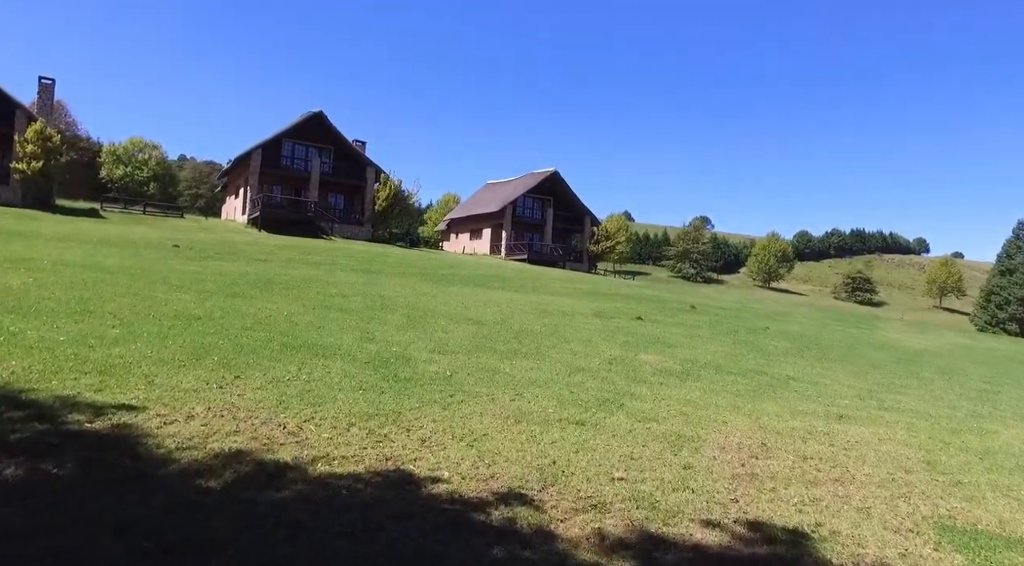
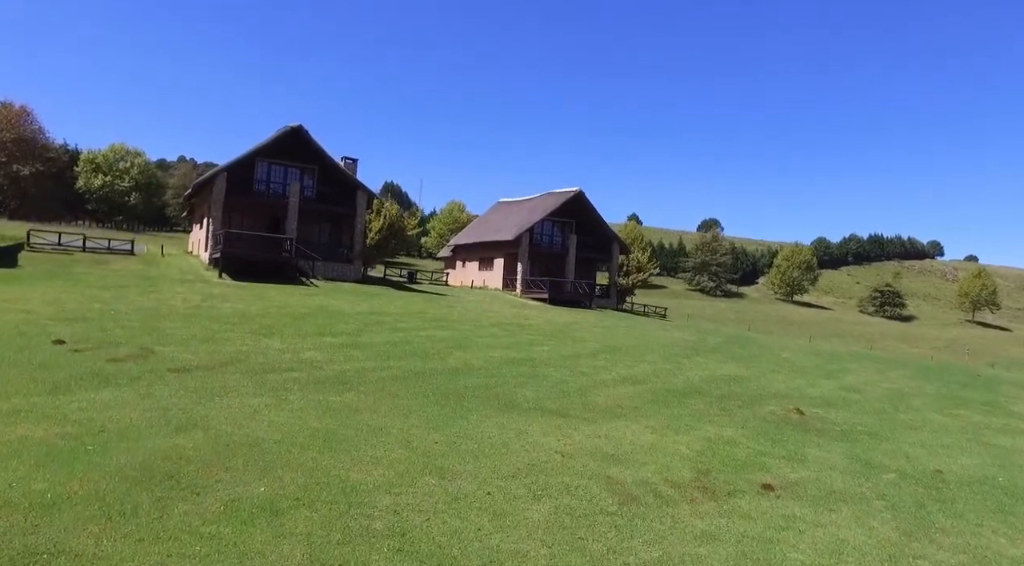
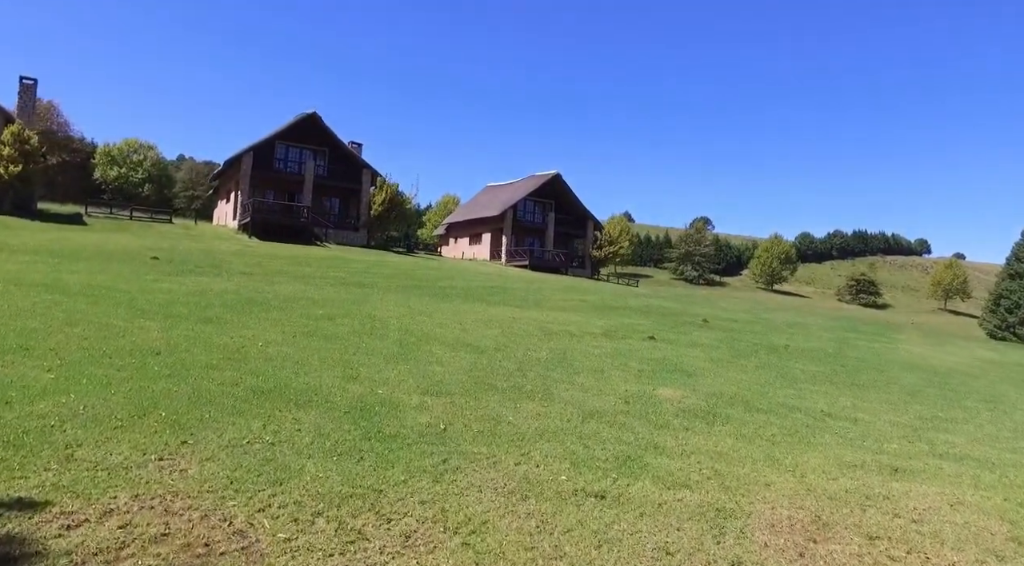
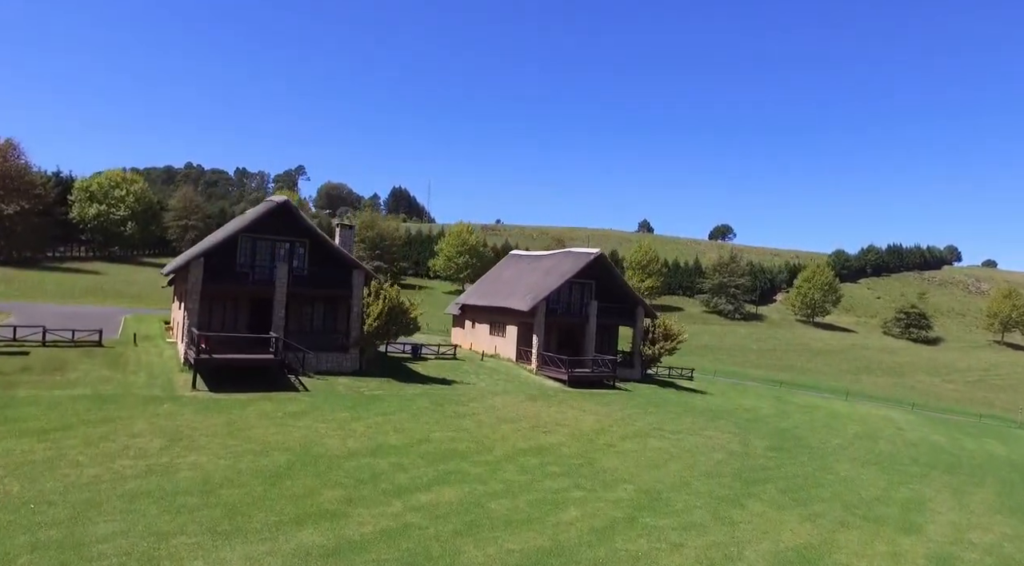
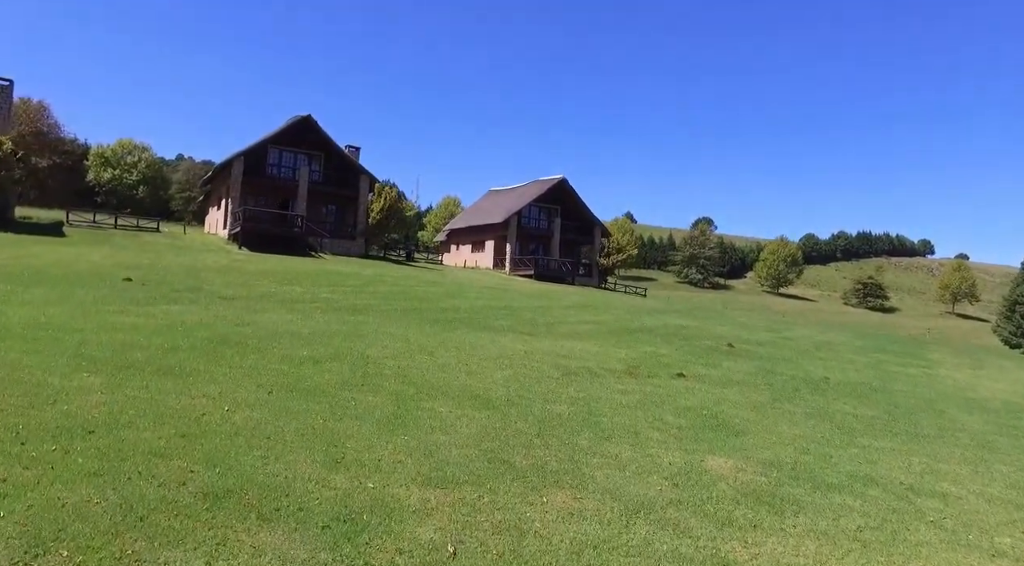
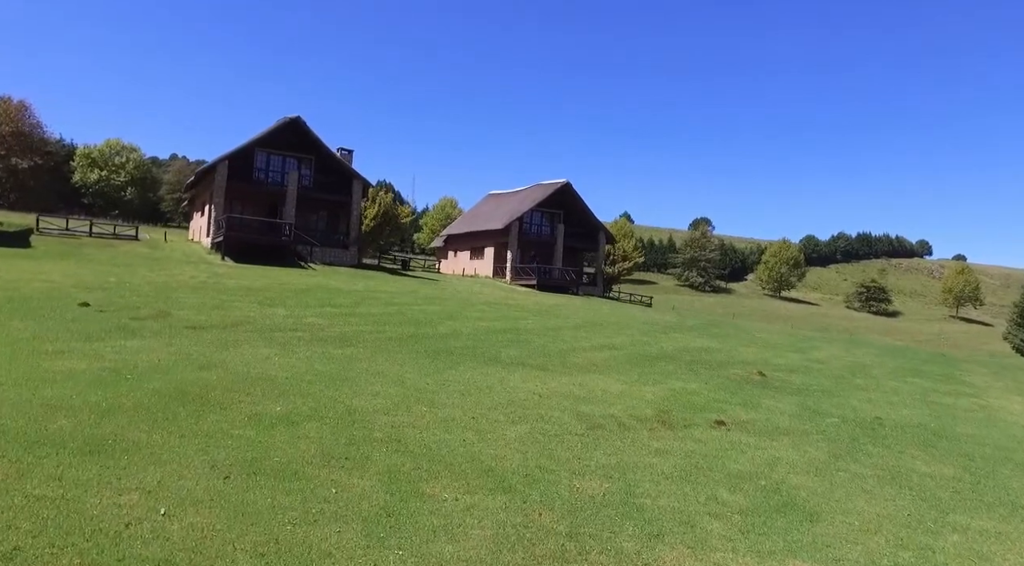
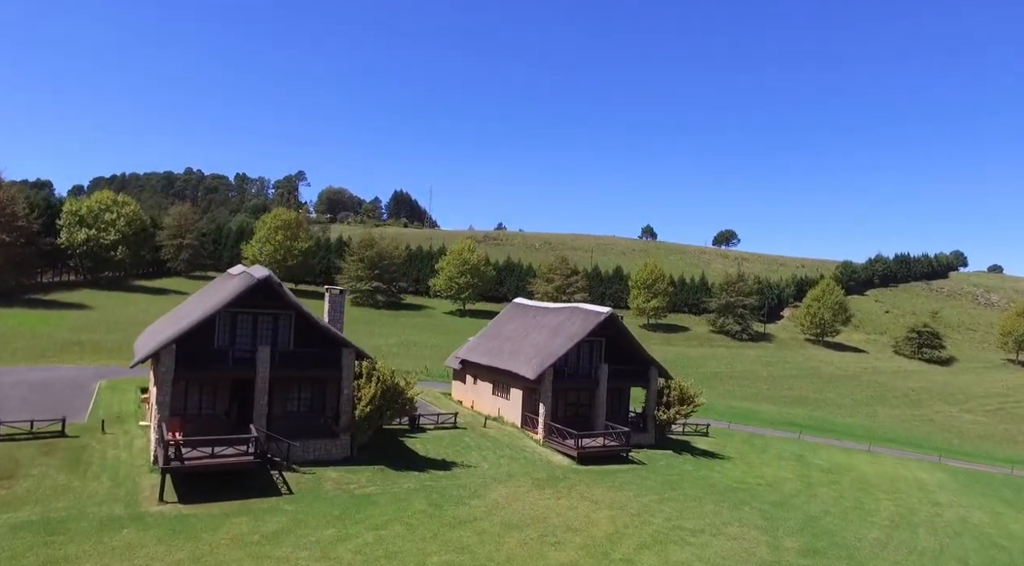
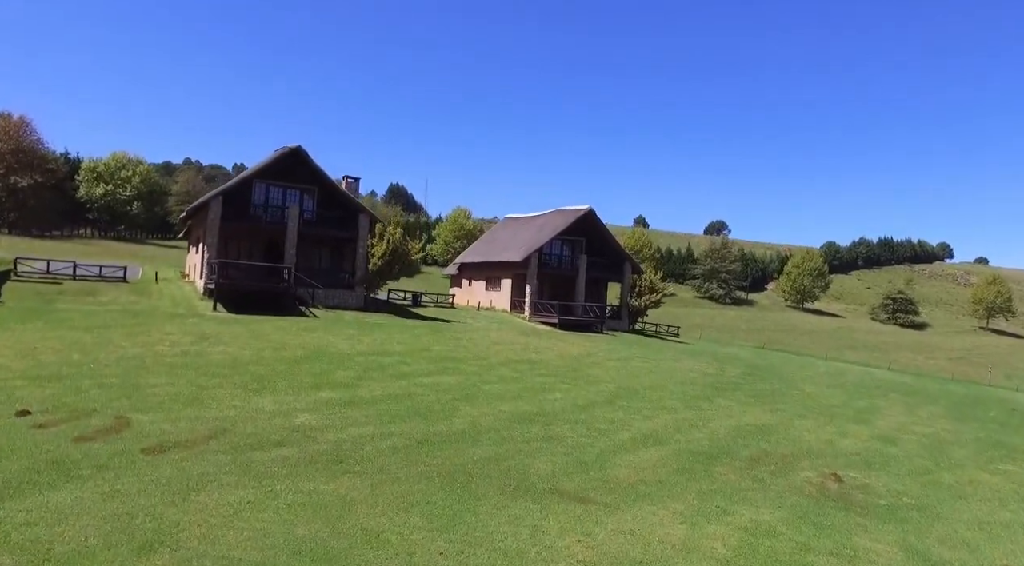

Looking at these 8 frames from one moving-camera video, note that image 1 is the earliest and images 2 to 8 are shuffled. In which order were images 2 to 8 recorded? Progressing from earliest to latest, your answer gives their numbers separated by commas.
3, 5, 6, 2, 8, 4, 7
